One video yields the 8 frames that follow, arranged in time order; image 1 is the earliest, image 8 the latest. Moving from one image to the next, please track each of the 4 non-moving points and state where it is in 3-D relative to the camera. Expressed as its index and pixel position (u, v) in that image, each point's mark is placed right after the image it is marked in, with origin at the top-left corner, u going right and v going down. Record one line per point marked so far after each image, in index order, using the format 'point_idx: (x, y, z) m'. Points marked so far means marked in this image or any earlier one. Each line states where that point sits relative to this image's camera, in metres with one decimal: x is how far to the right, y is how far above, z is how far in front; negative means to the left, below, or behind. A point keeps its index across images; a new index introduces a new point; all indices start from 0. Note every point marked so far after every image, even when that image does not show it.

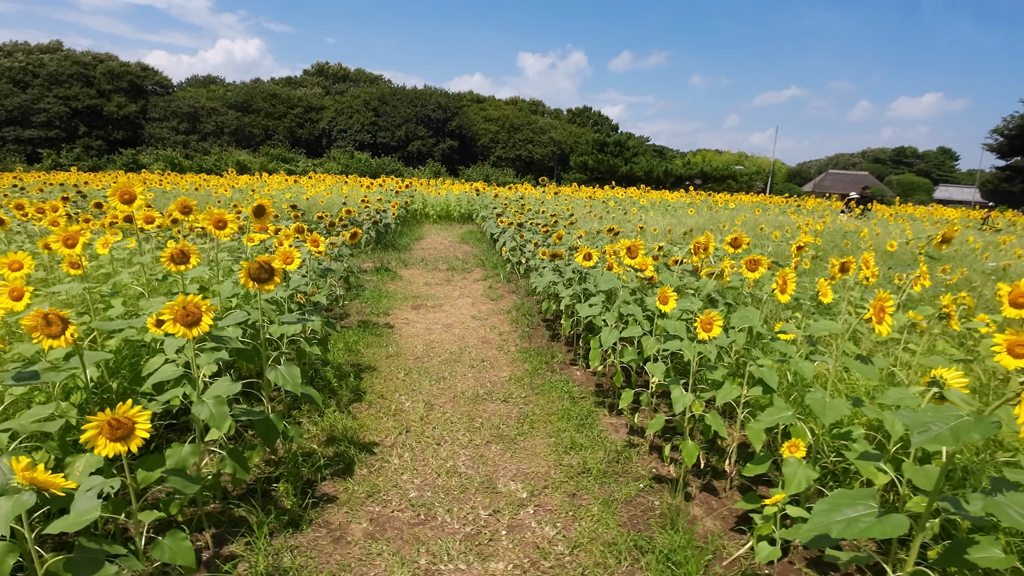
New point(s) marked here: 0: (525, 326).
0: (+0.1, -0.4, +4.8) m
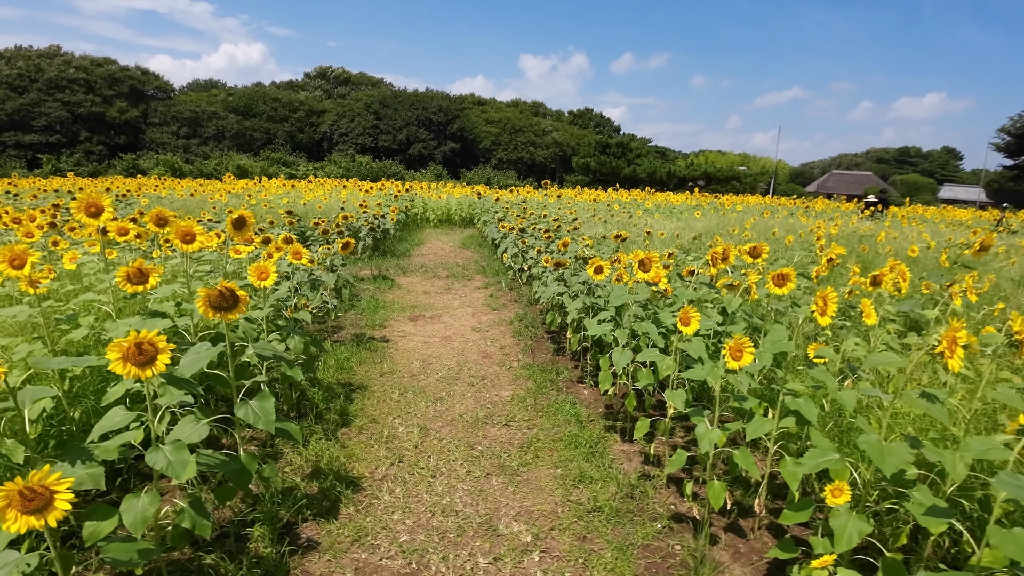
0: (+0.1, -0.5, +4.6) m
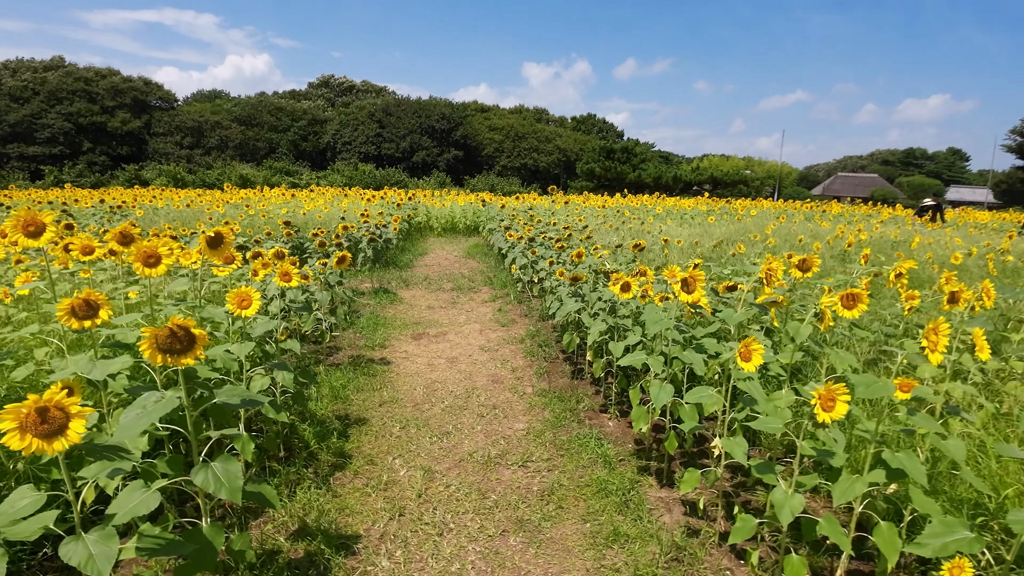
0: (+0.2, -0.6, +4.2) m
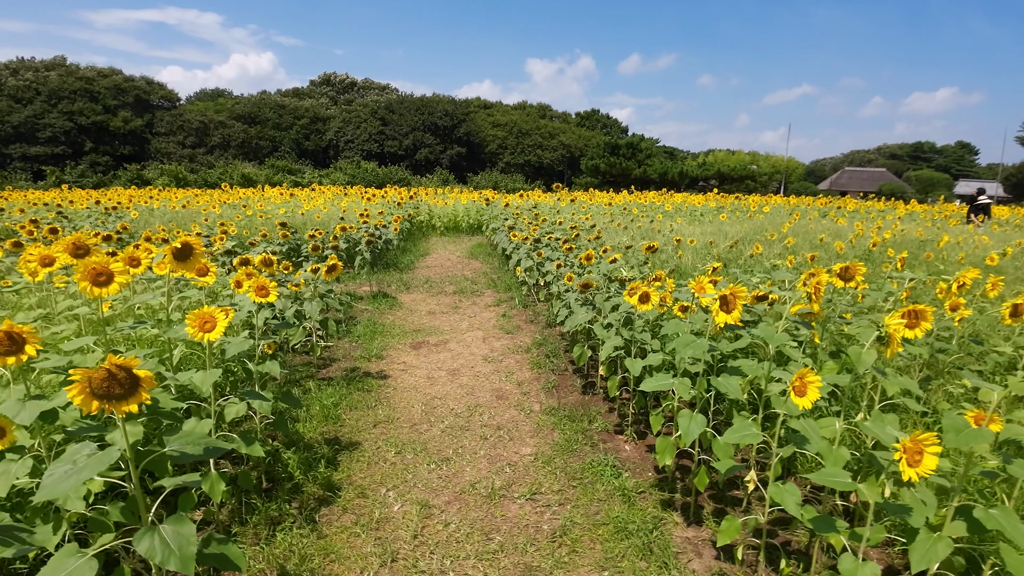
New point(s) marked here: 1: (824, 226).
0: (+0.3, -0.7, +3.9) m
1: (+5.0, +1.0, +7.9) m
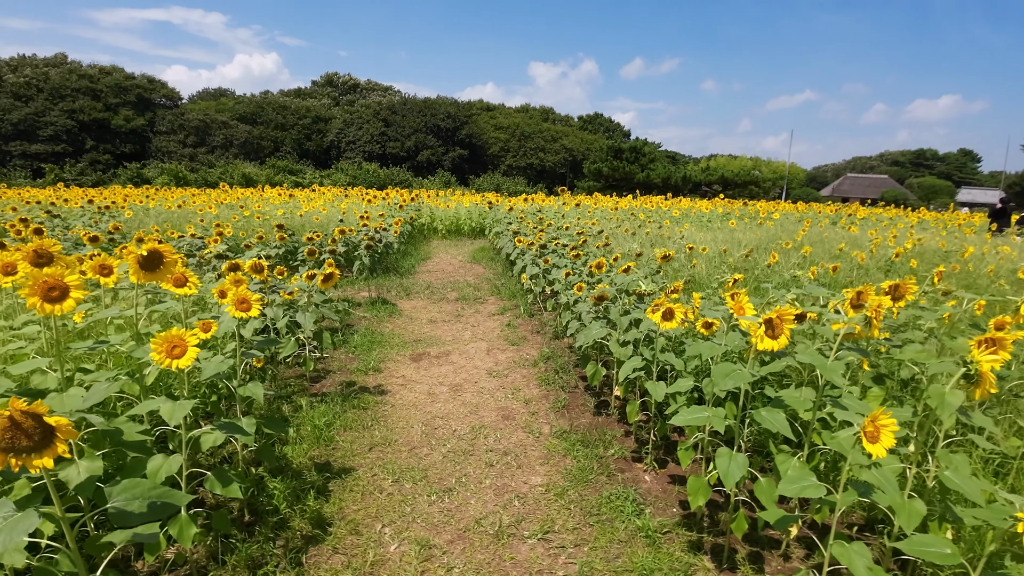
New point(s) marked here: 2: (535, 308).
0: (+0.3, -0.7, +3.6) m
1: (+5.0, +0.8, +7.7) m
2: (+0.3, -0.2, +5.8) m
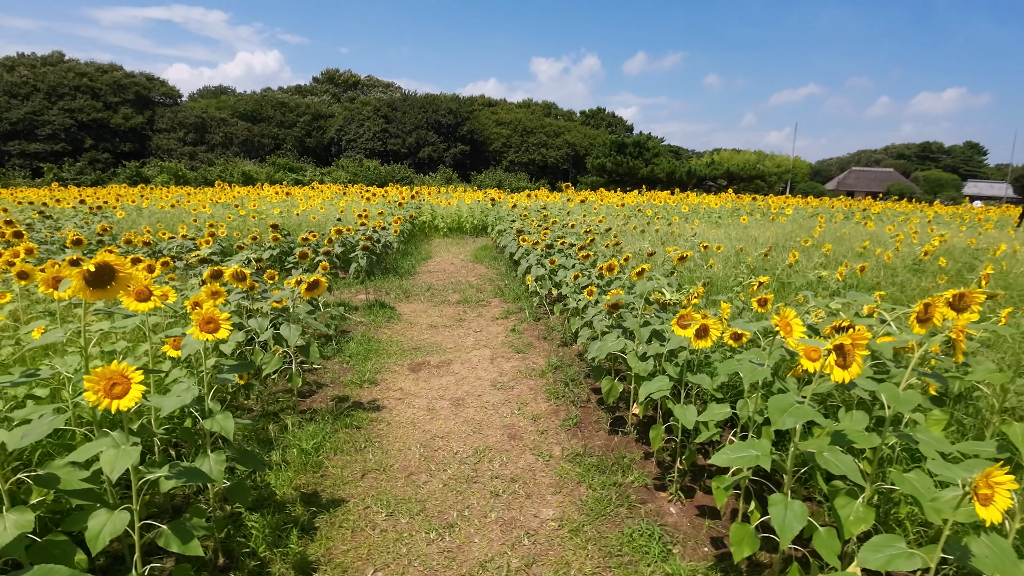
0: (+0.4, -0.8, +3.3) m
1: (+5.1, +0.8, +7.3) m
2: (+0.3, -0.3, +5.5) m
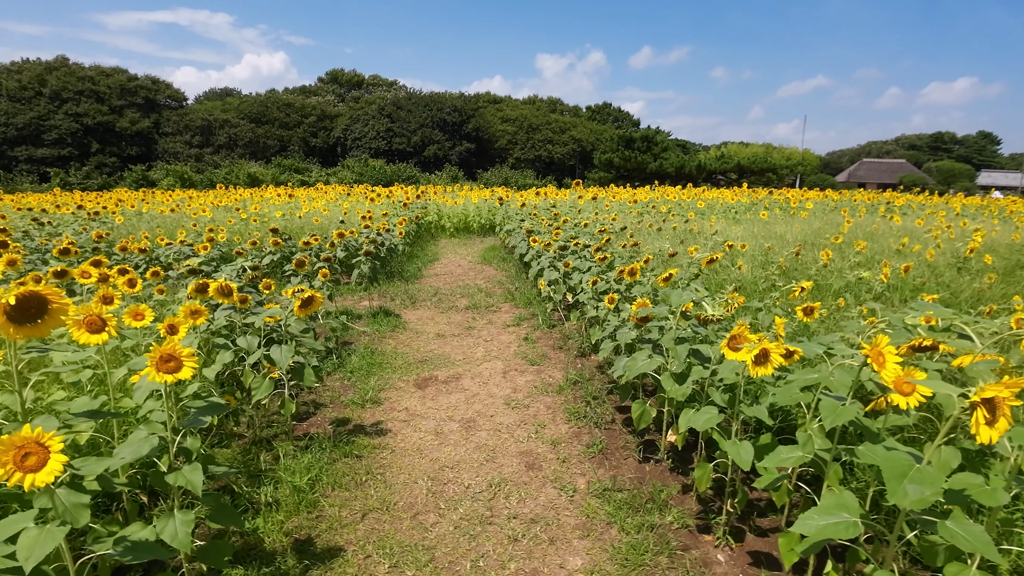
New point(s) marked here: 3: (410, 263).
0: (+0.5, -0.8, +3.0) m
1: (+5.2, +0.9, +6.9) m
2: (+0.4, -0.3, +5.1) m
3: (-1.6, +0.4, +7.6) m
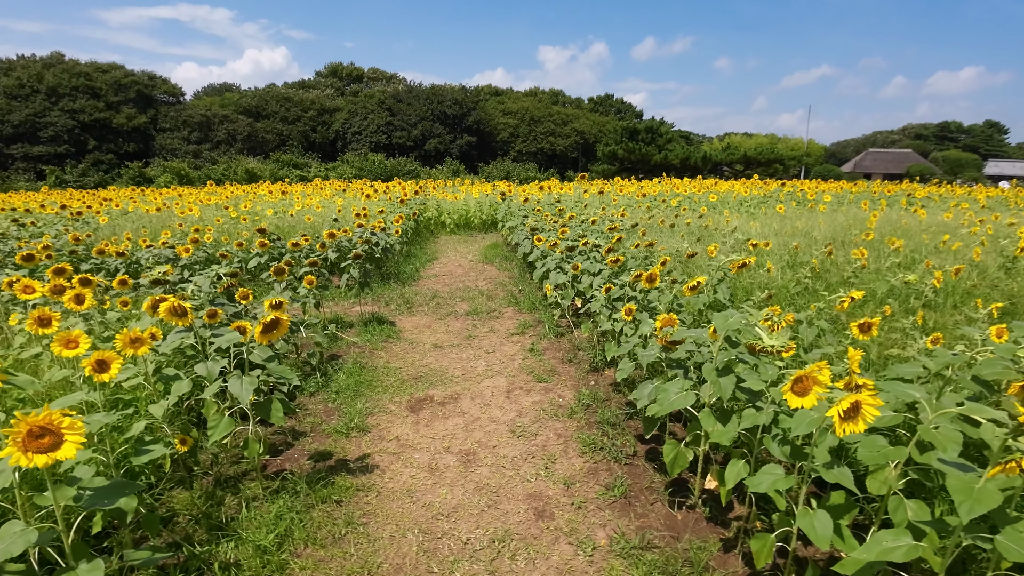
0: (+0.5, -0.9, +2.6) m
1: (+5.3, +0.9, +6.5) m
2: (+0.5, -0.3, +4.7) m
3: (-1.5, +0.3, +7.1) m
